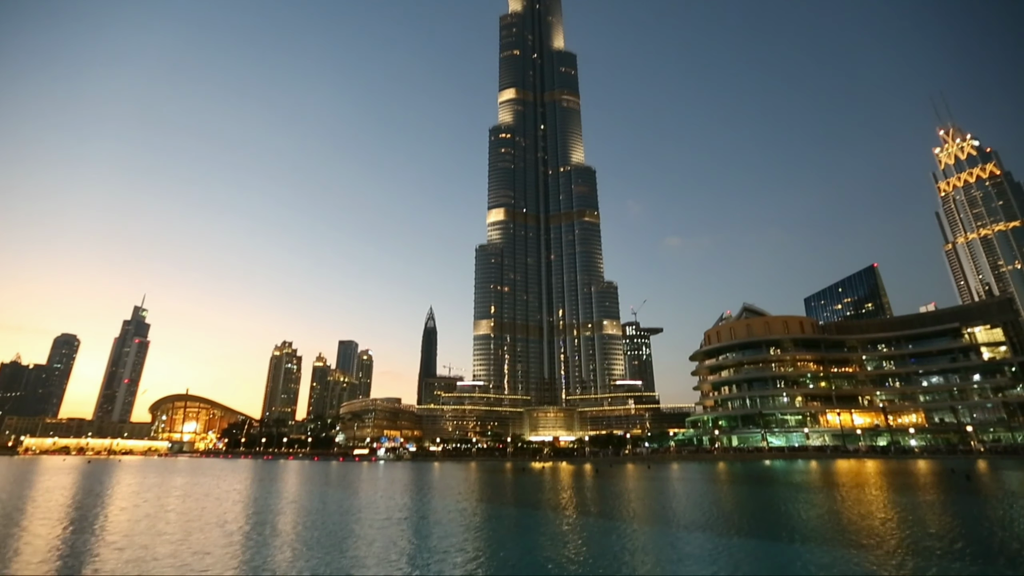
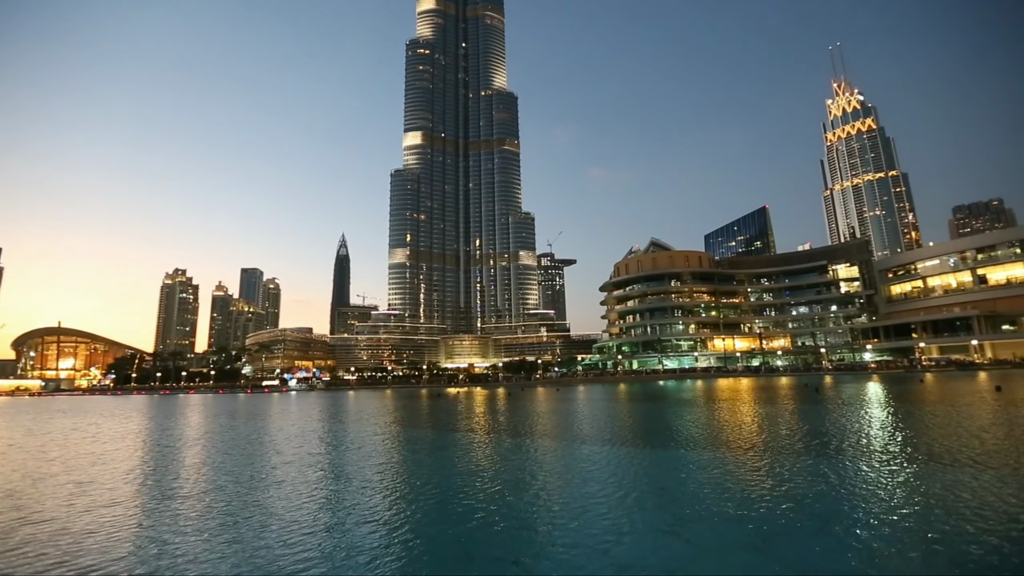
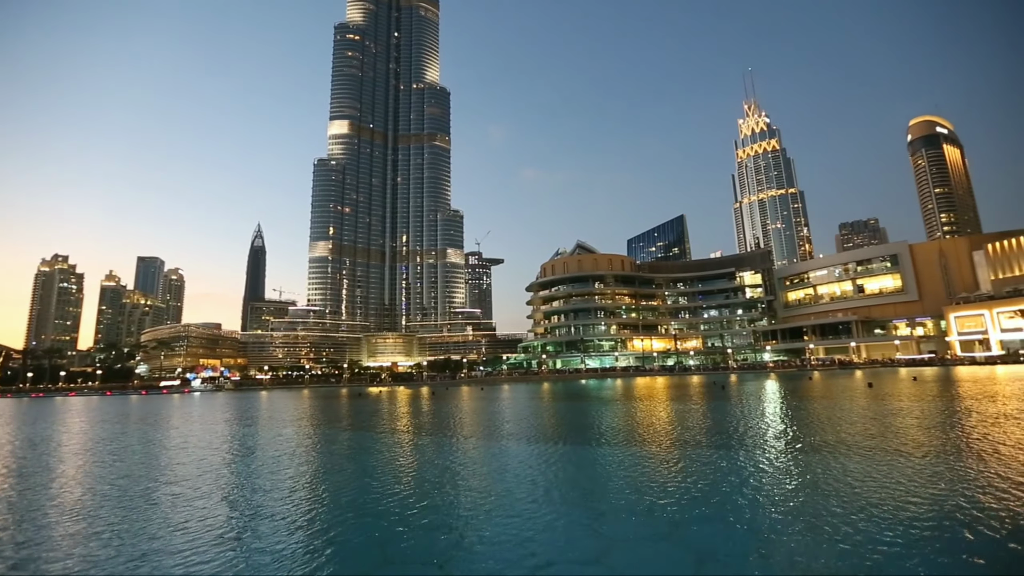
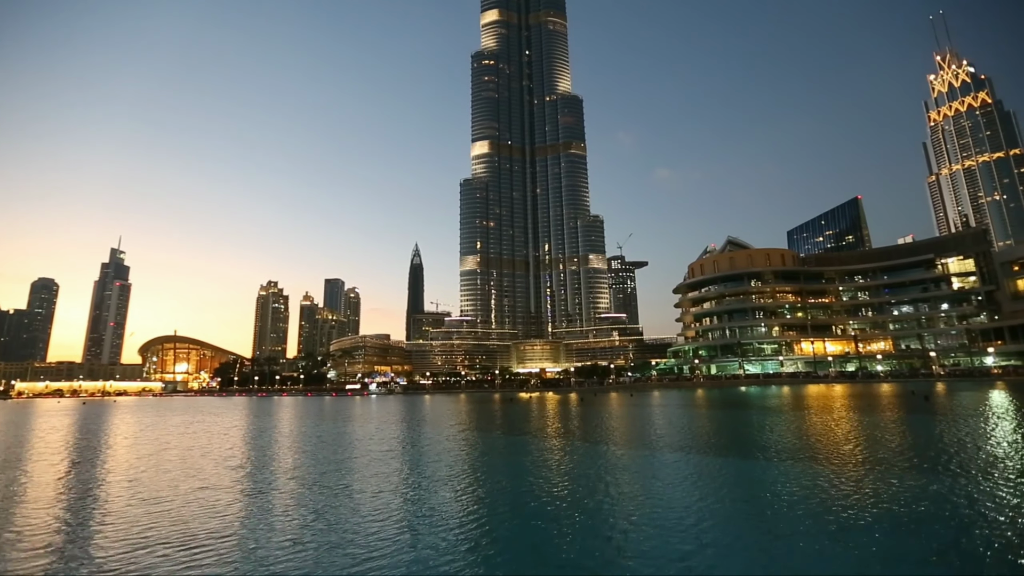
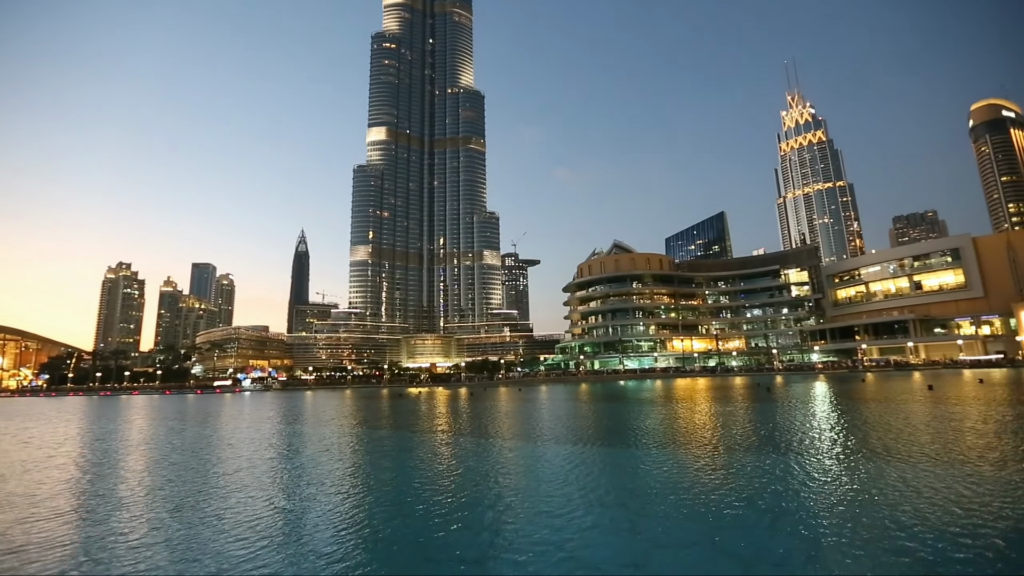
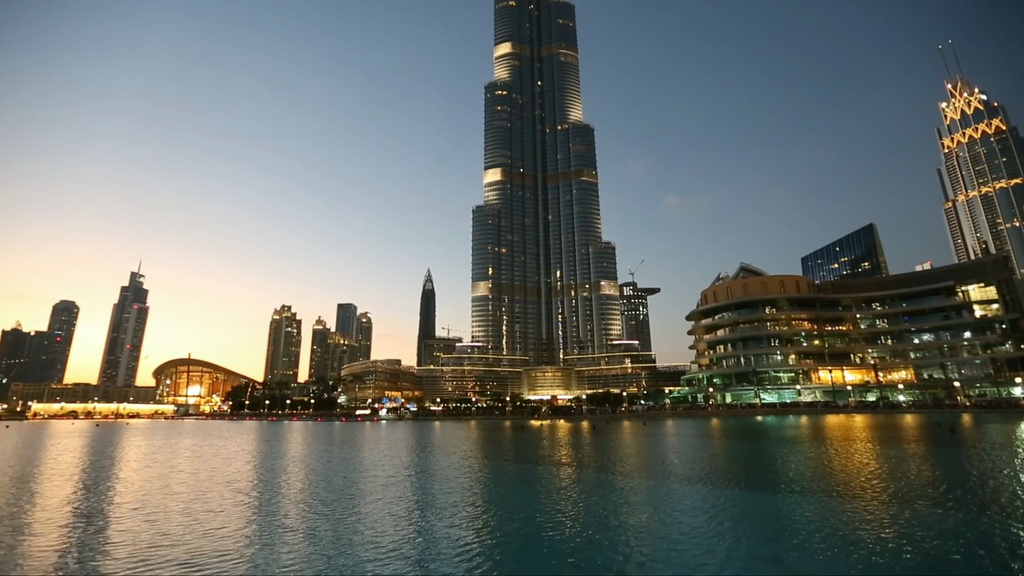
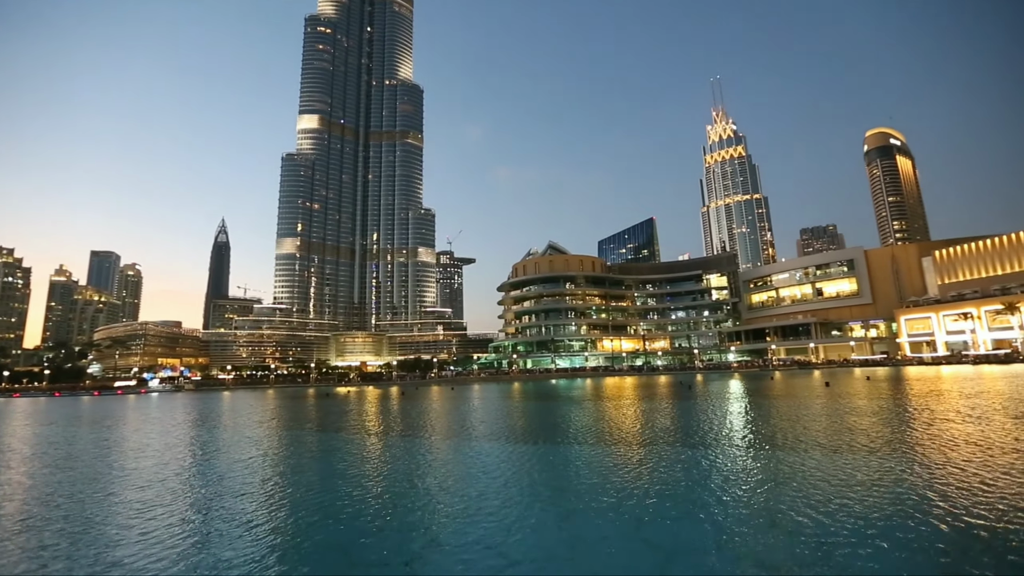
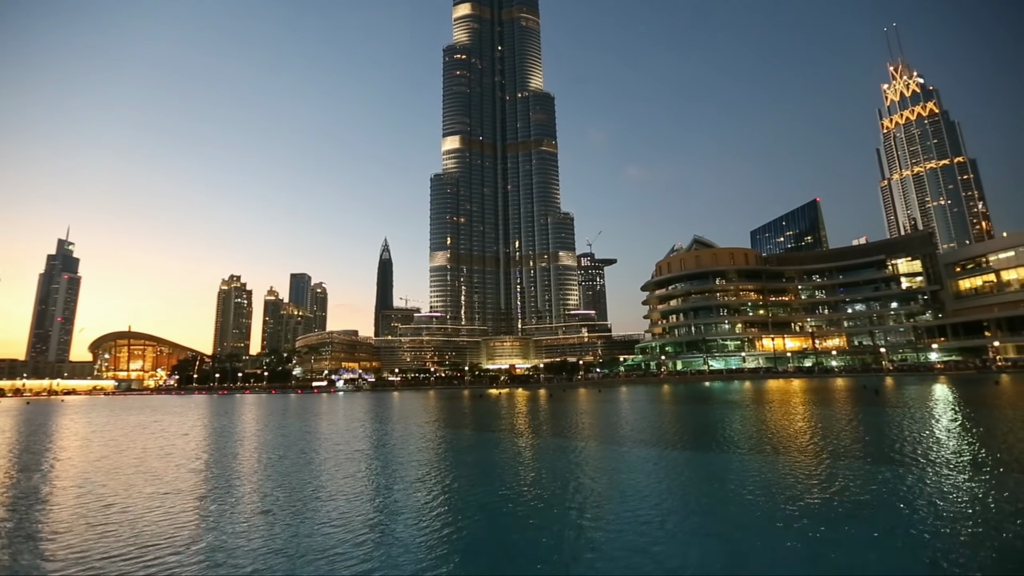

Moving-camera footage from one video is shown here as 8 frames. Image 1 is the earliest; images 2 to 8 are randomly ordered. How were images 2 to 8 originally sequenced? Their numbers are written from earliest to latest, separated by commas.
6, 4, 8, 2, 5, 3, 7
